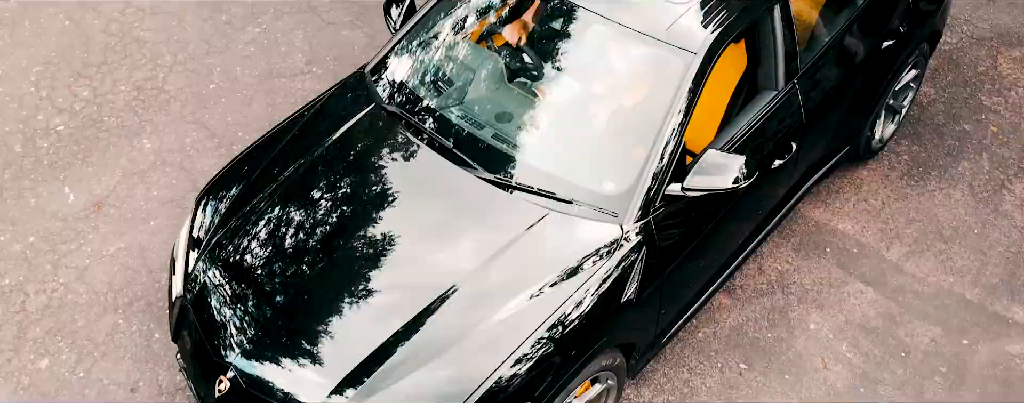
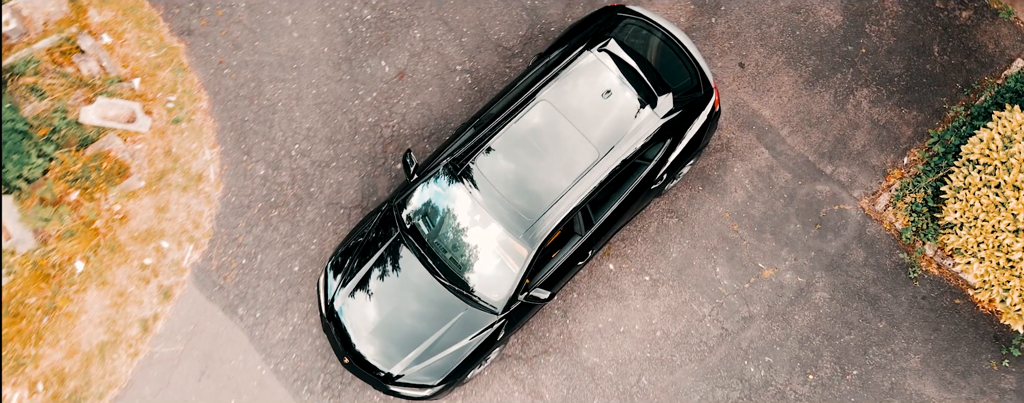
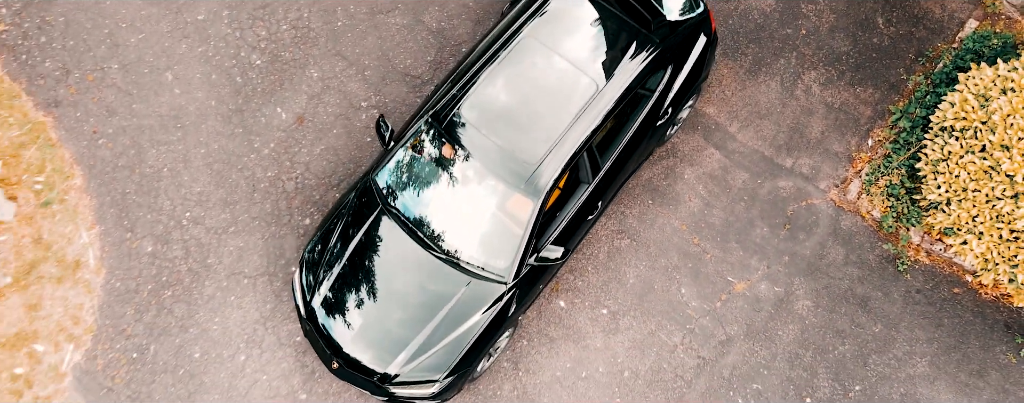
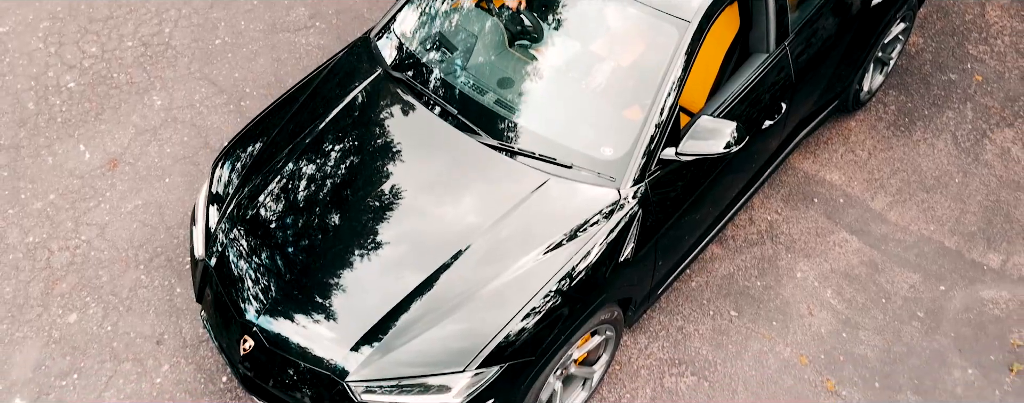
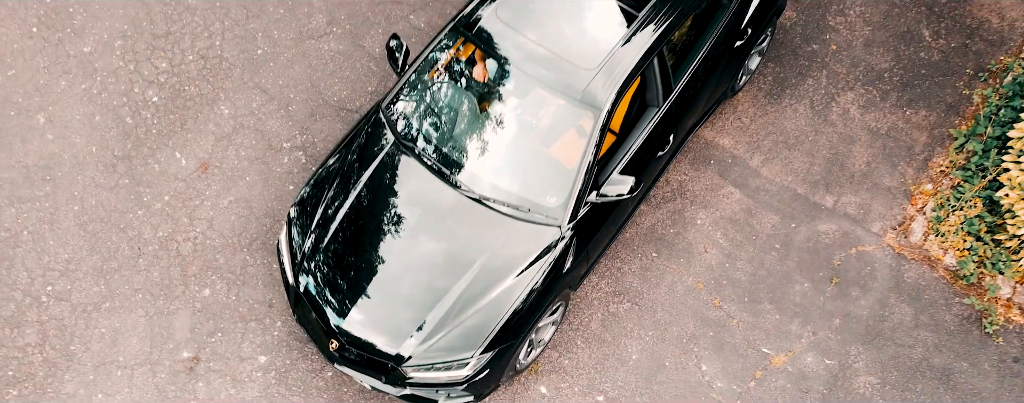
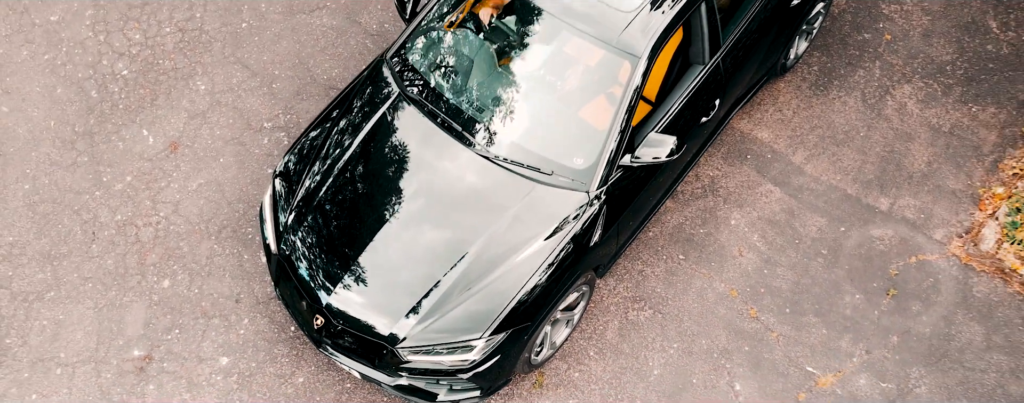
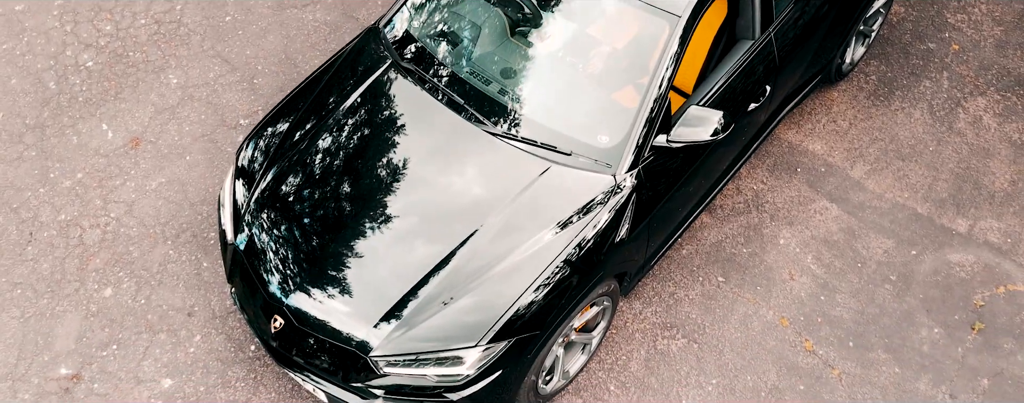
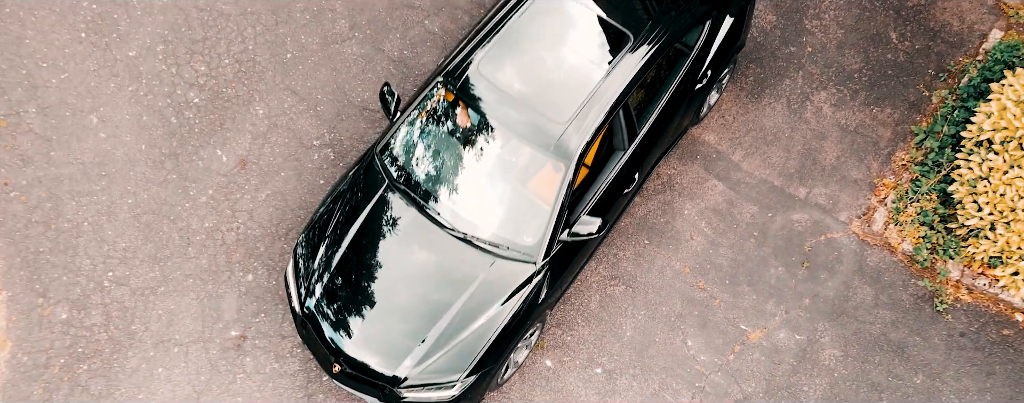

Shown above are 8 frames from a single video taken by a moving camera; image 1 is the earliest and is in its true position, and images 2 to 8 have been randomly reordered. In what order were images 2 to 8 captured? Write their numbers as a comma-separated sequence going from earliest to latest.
4, 7, 6, 5, 8, 3, 2
